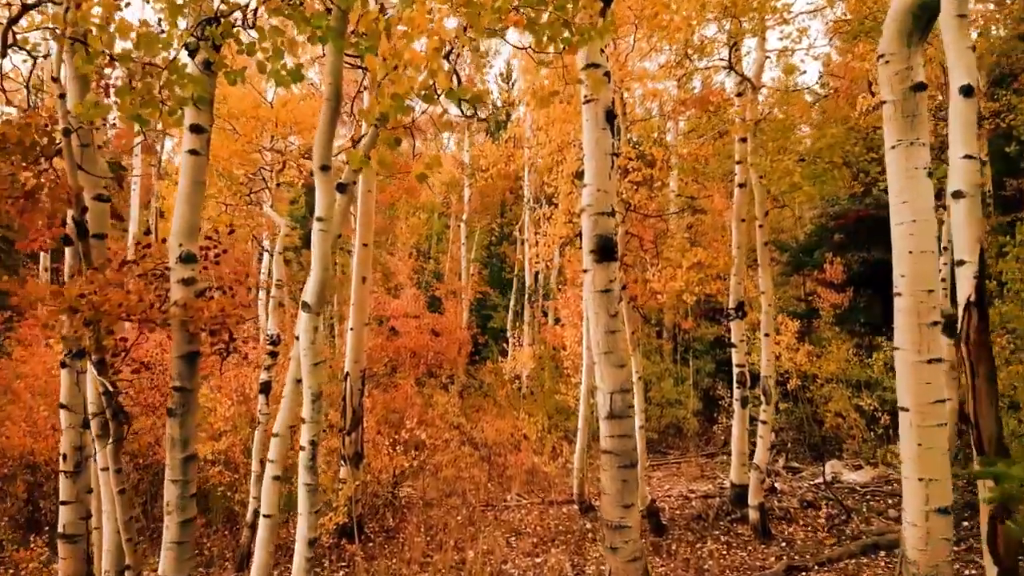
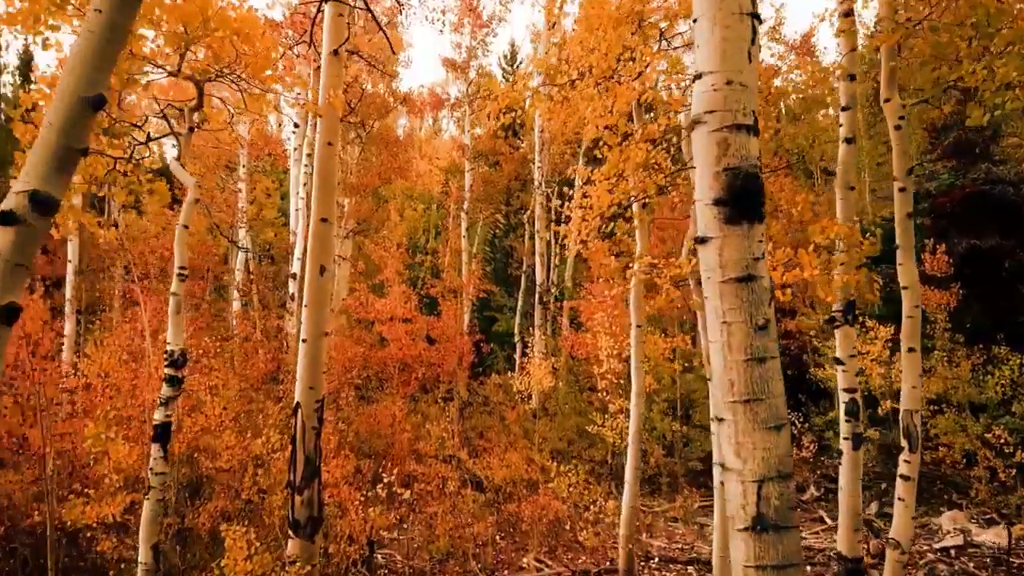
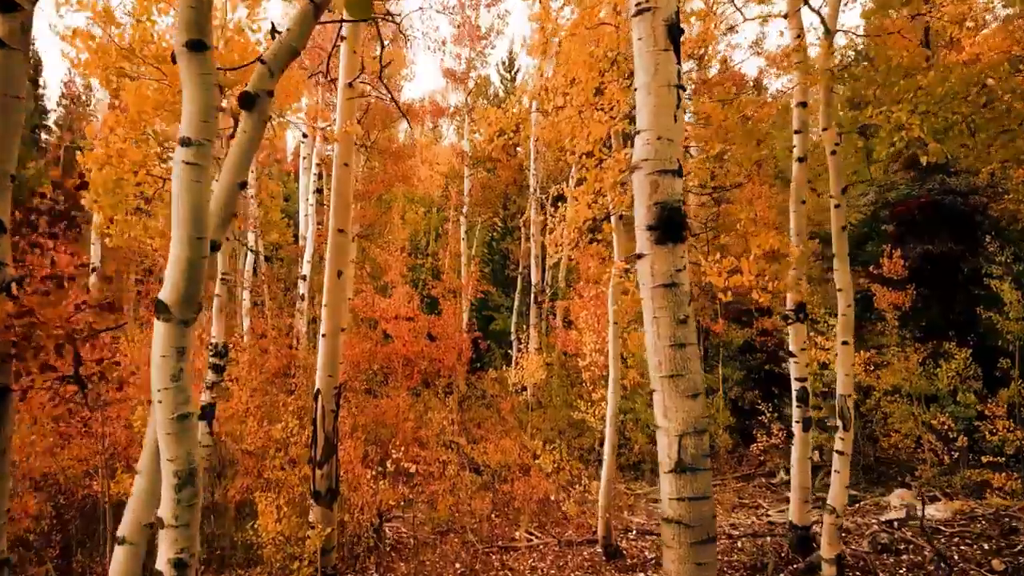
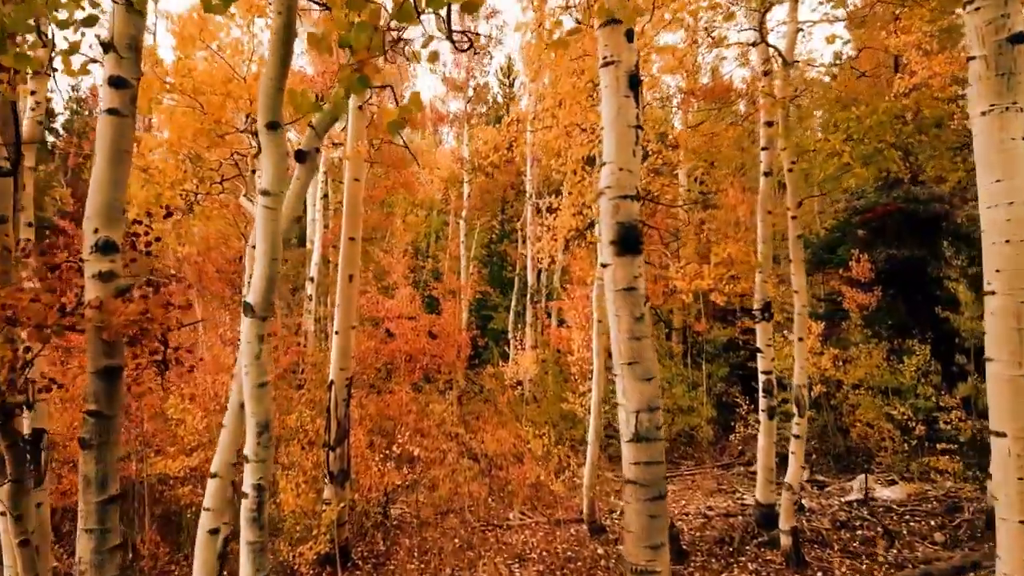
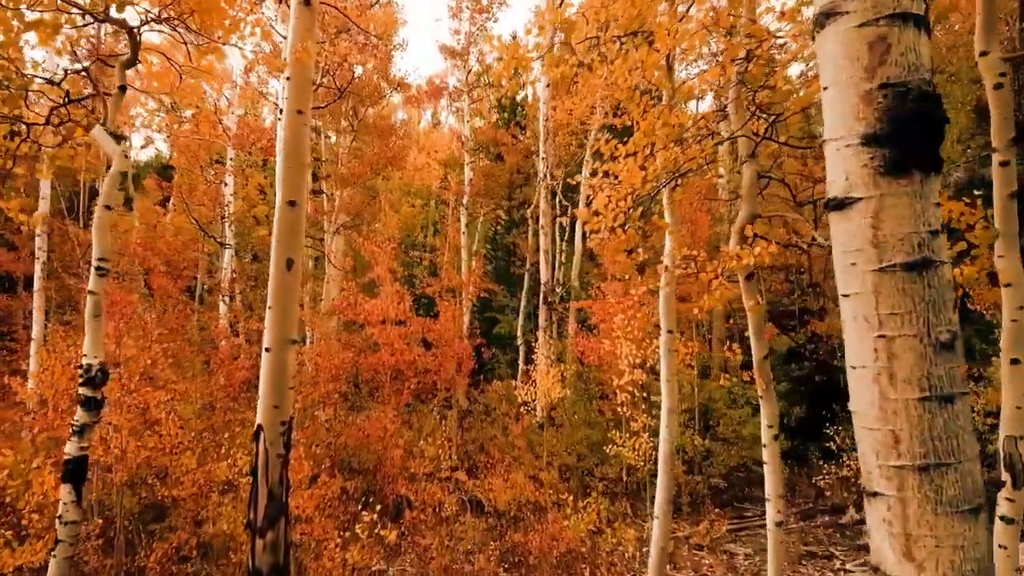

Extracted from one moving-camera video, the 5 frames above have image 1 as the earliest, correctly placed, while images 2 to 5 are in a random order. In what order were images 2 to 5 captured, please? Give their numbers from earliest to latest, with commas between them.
4, 3, 2, 5
